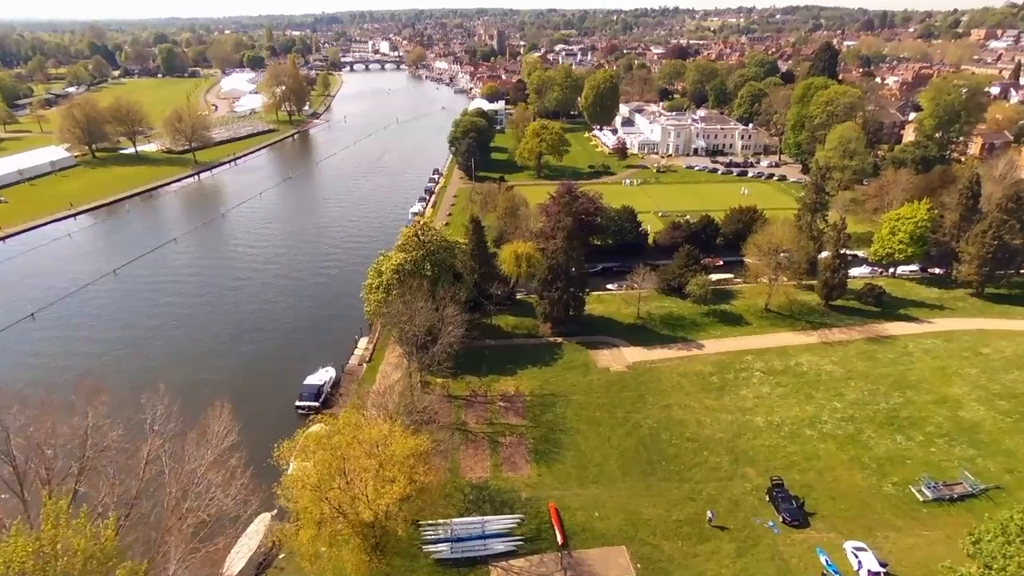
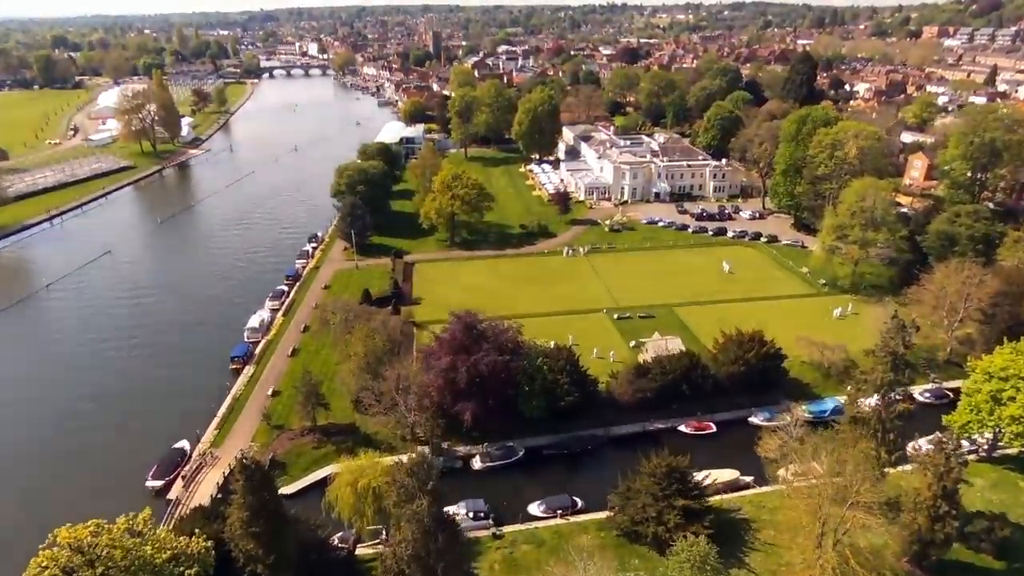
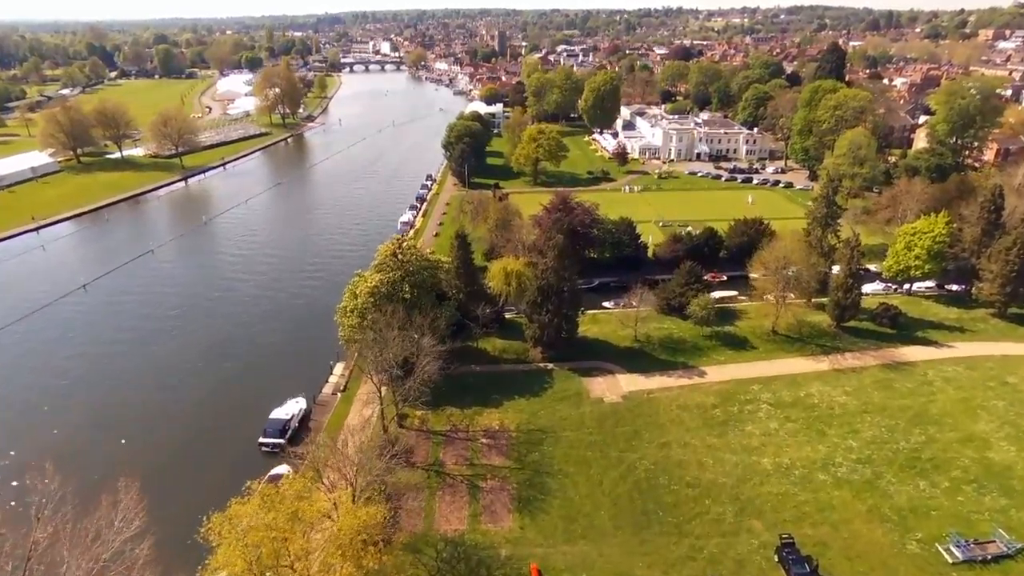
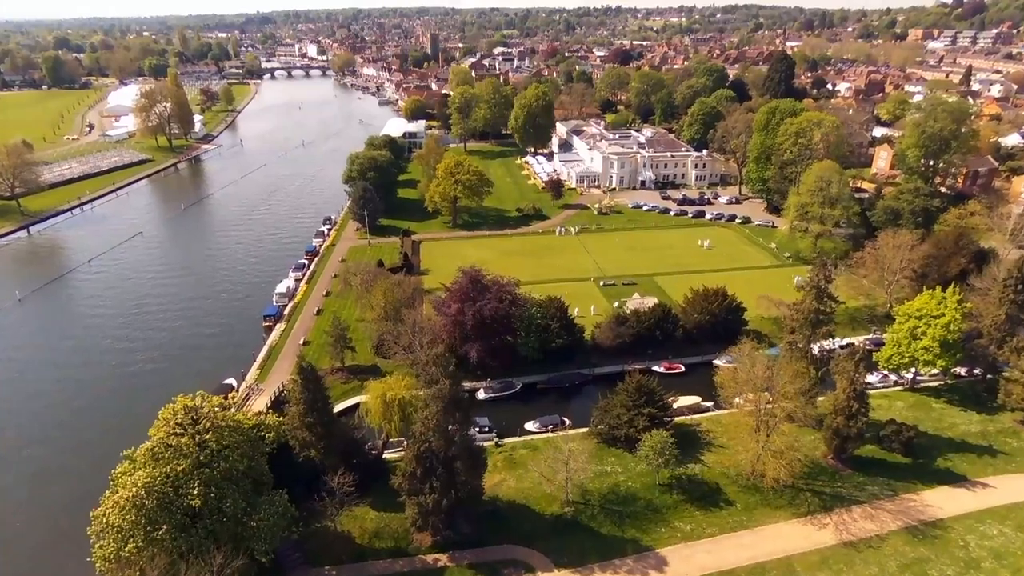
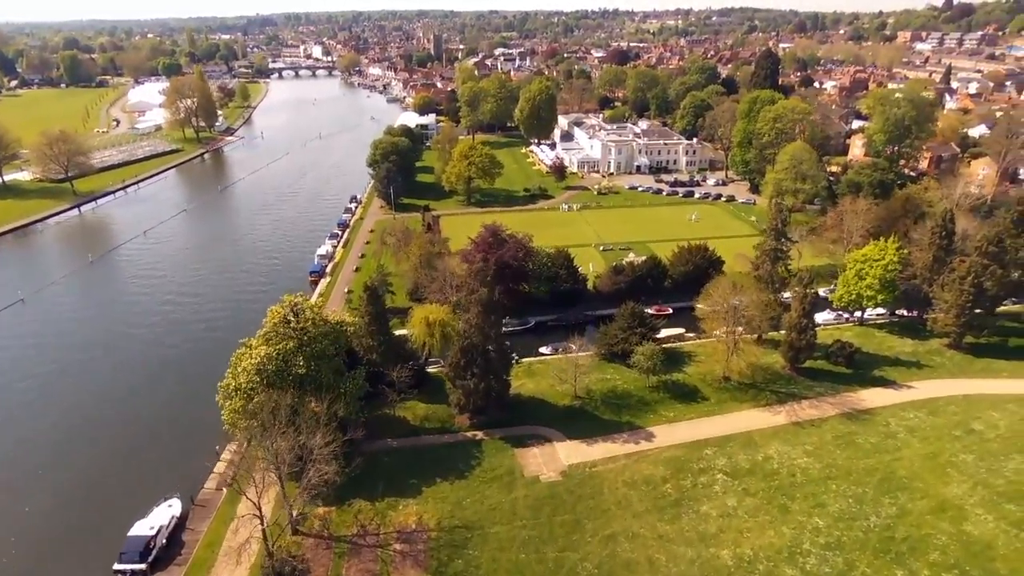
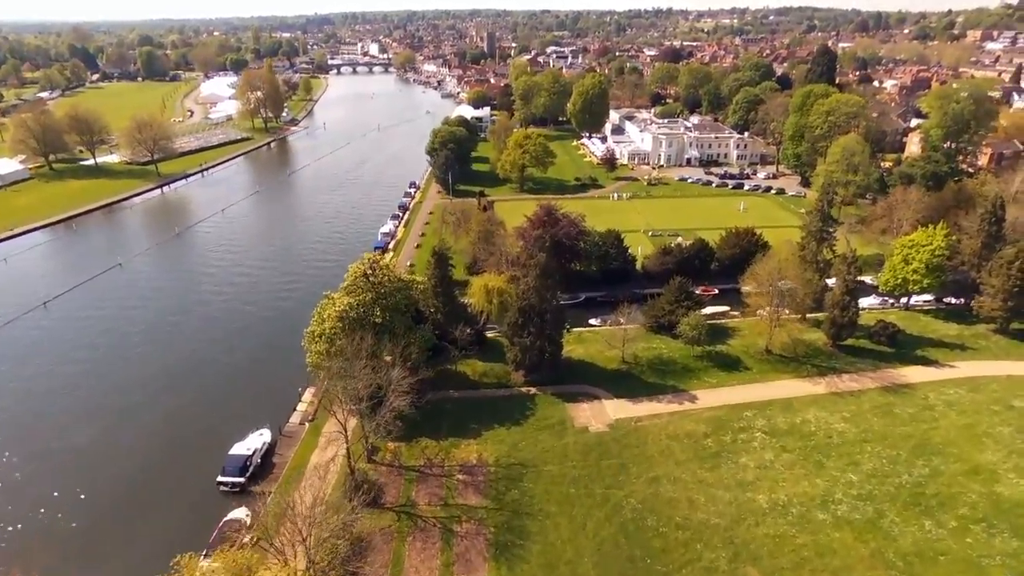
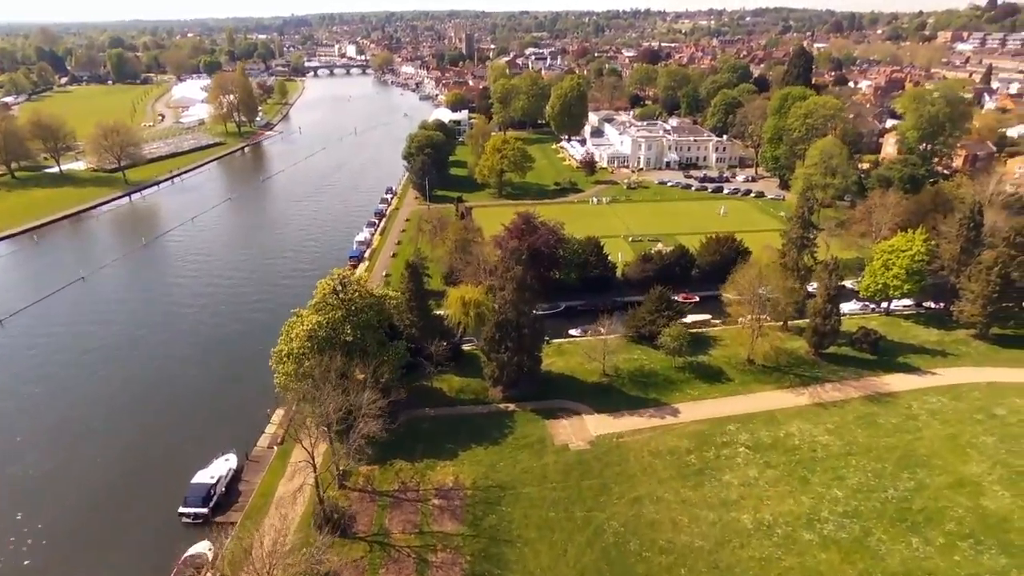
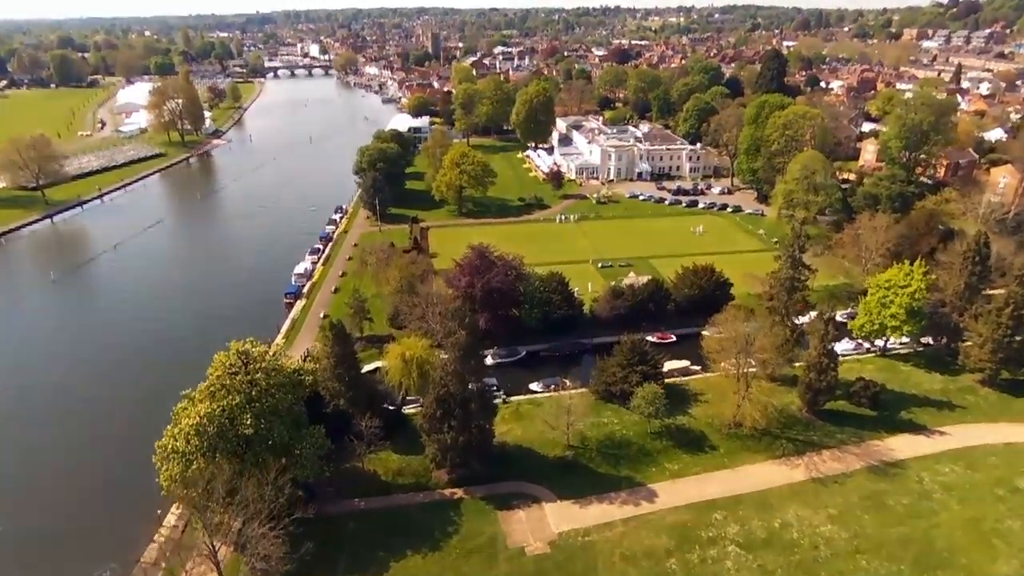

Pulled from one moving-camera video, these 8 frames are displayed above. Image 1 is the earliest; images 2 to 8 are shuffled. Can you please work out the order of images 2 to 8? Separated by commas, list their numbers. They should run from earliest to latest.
3, 6, 7, 5, 8, 4, 2
